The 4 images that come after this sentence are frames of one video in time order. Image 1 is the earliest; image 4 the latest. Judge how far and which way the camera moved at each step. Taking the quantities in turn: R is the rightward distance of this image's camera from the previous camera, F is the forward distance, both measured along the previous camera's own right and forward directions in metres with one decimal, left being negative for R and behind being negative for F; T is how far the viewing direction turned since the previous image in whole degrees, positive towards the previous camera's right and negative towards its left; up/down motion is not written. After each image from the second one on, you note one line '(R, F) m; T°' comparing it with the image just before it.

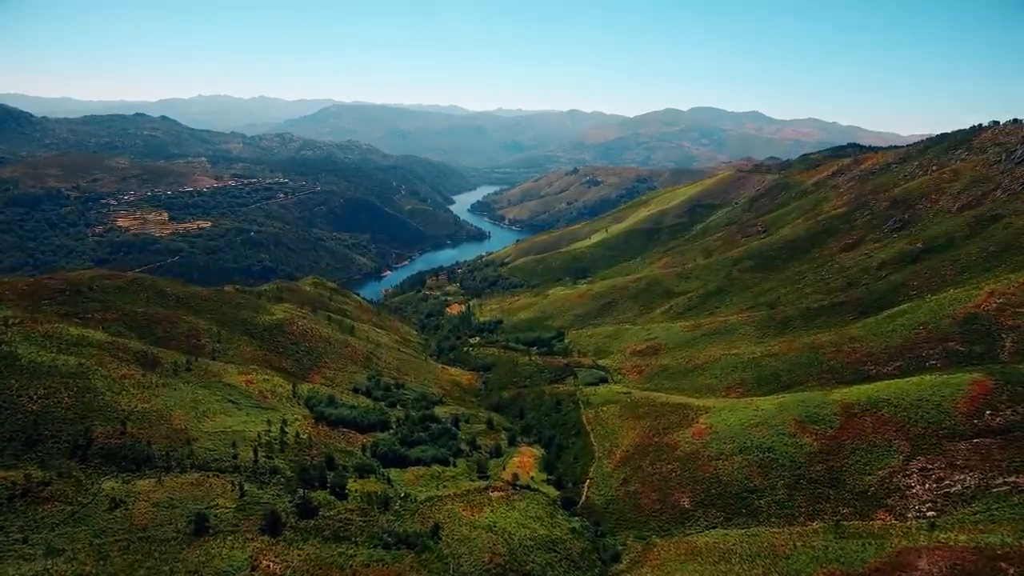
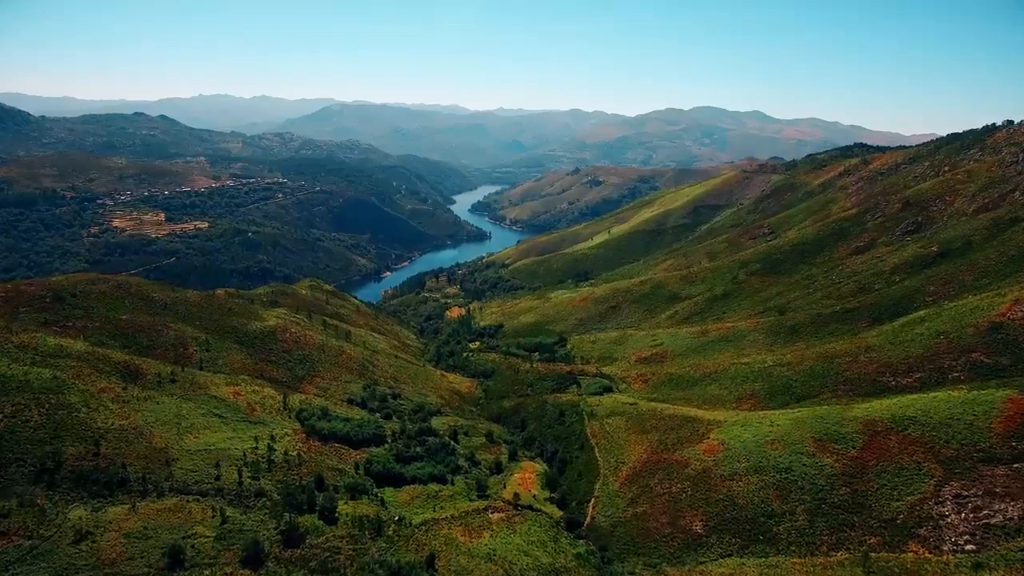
(0.0, +4.0) m; 0°
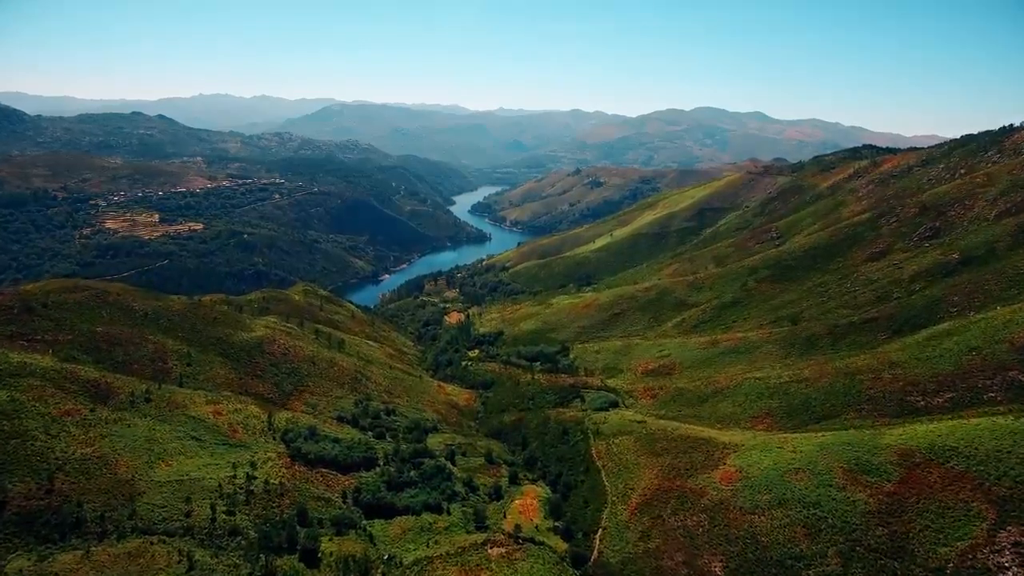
(-0.1, +5.6) m; 0°
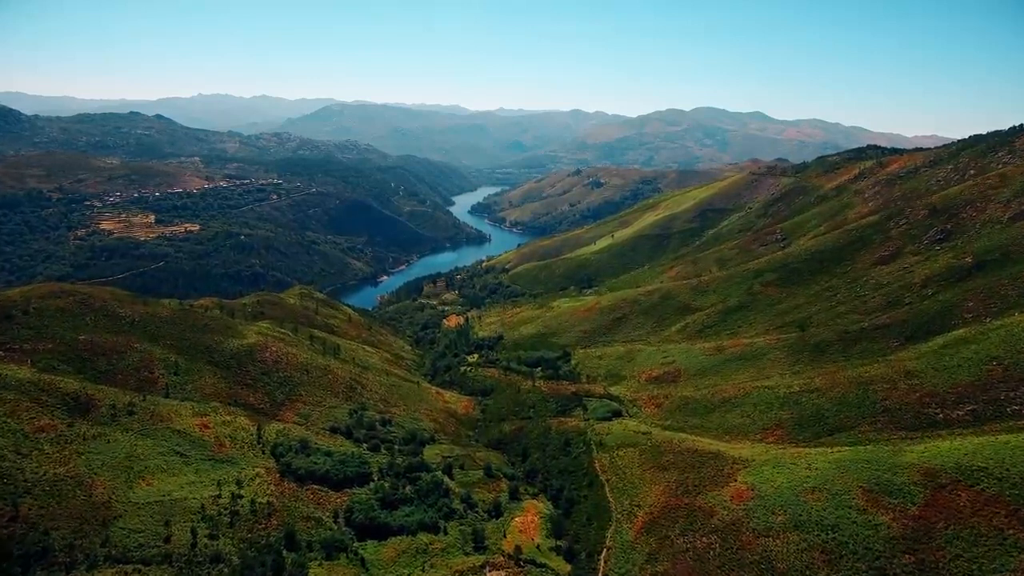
(0.0, +3.3) m; 0°
